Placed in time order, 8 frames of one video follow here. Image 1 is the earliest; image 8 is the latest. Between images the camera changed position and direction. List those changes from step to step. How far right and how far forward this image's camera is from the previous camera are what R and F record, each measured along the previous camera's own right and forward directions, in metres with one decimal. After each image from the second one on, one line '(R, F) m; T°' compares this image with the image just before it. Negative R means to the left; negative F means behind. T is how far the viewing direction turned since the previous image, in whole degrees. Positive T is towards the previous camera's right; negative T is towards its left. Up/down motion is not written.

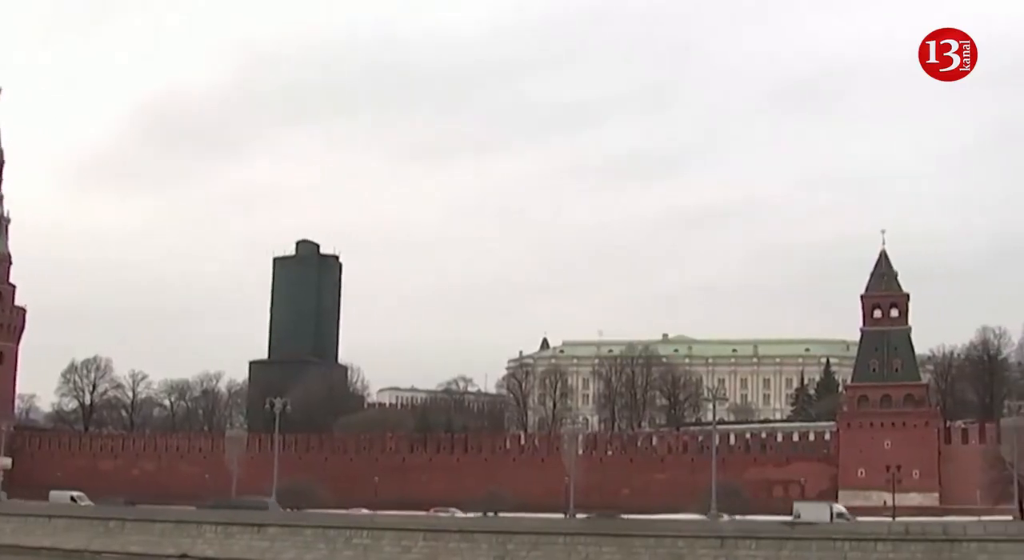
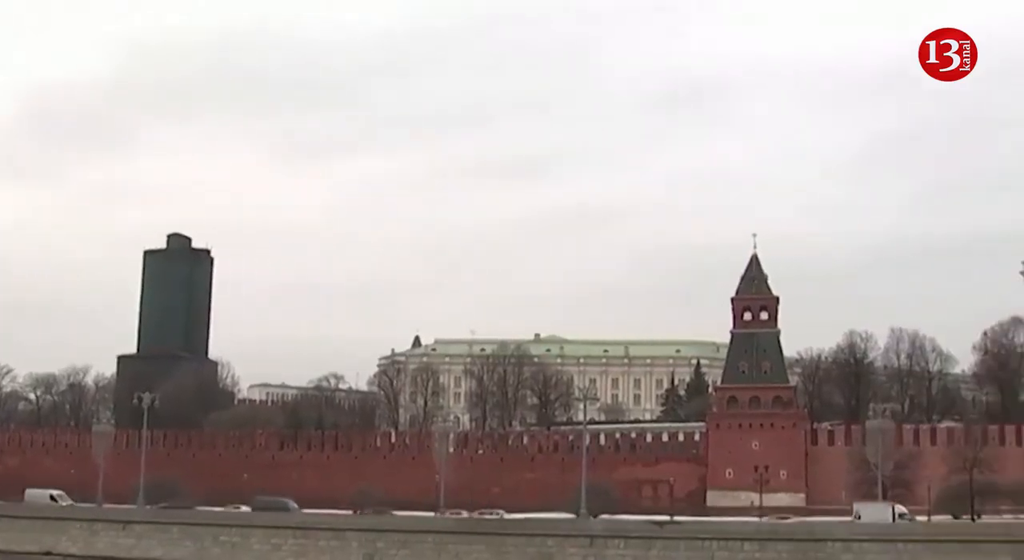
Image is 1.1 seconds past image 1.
(+0.2, 0.0) m; +4°
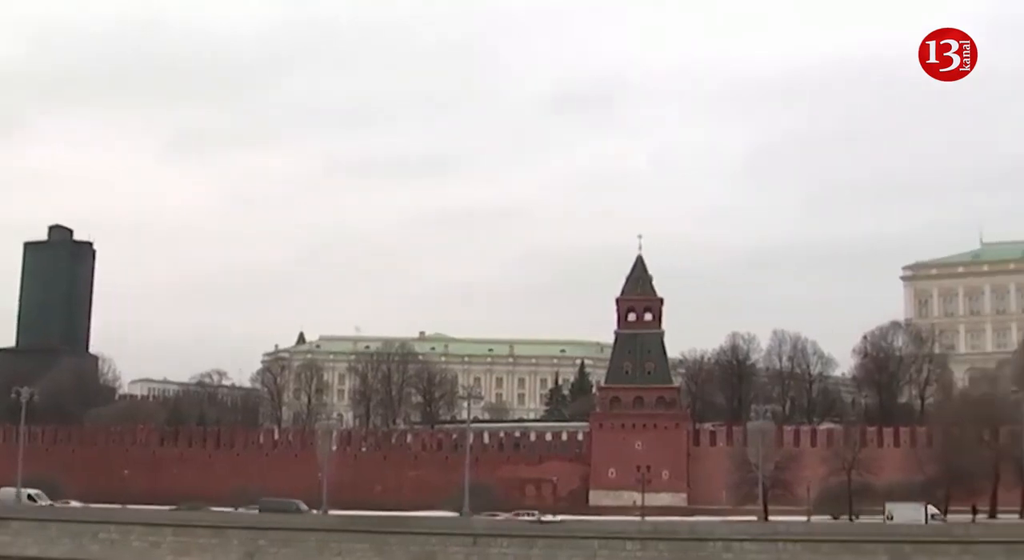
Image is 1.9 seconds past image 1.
(0.0, 0.0) m; +3°
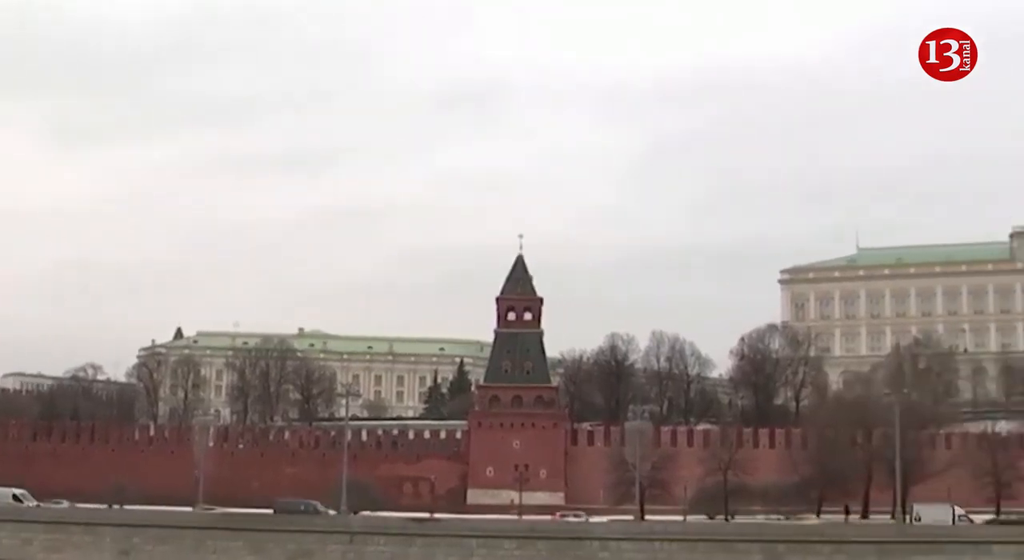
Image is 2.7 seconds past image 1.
(-2.2, +0.3) m; +6°
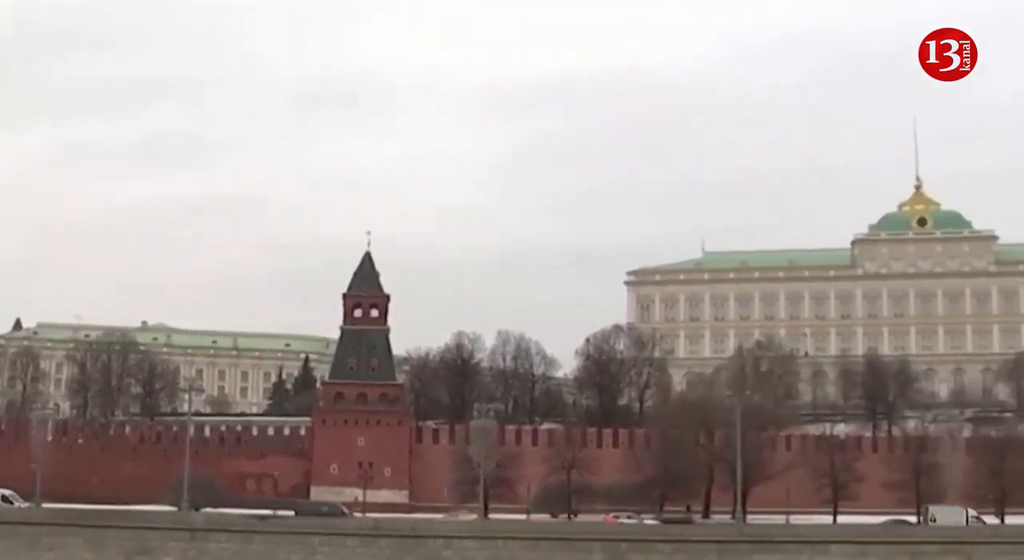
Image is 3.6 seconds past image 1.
(0.0, 0.0) m; +5°
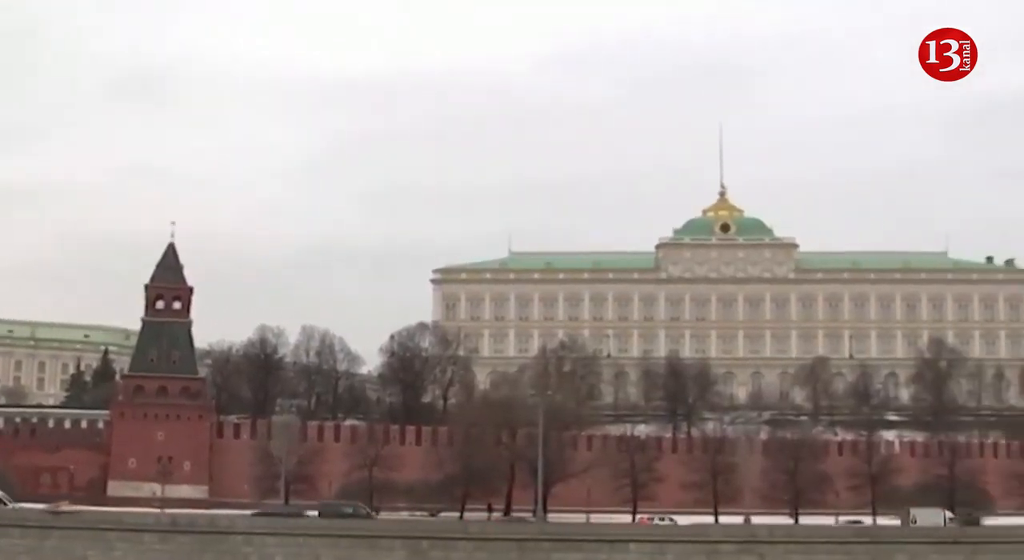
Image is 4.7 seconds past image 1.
(-0.1, 0.0) m; +6°
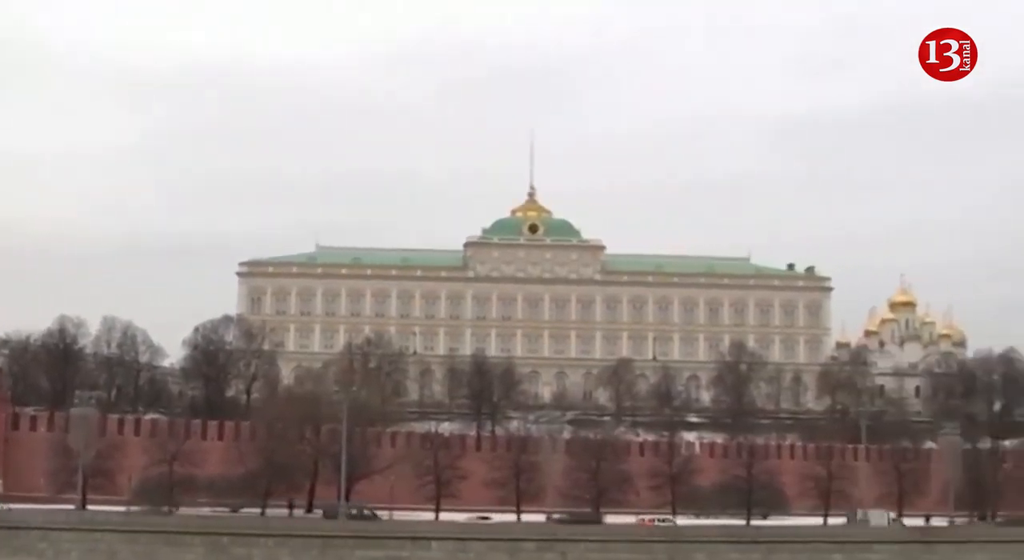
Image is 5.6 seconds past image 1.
(0.0, +0.1) m; +6°
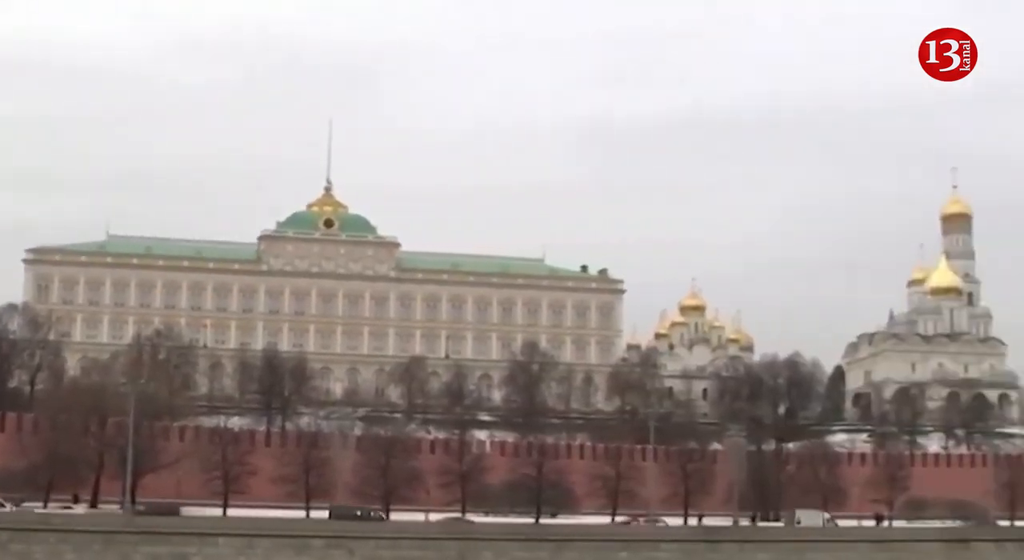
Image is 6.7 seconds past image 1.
(0.0, +0.1) m; +6°
